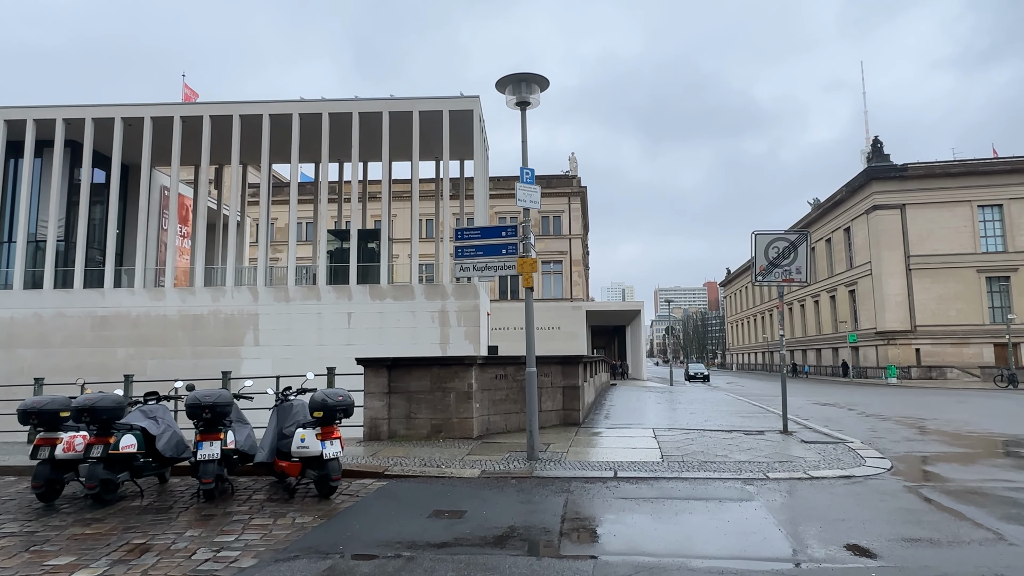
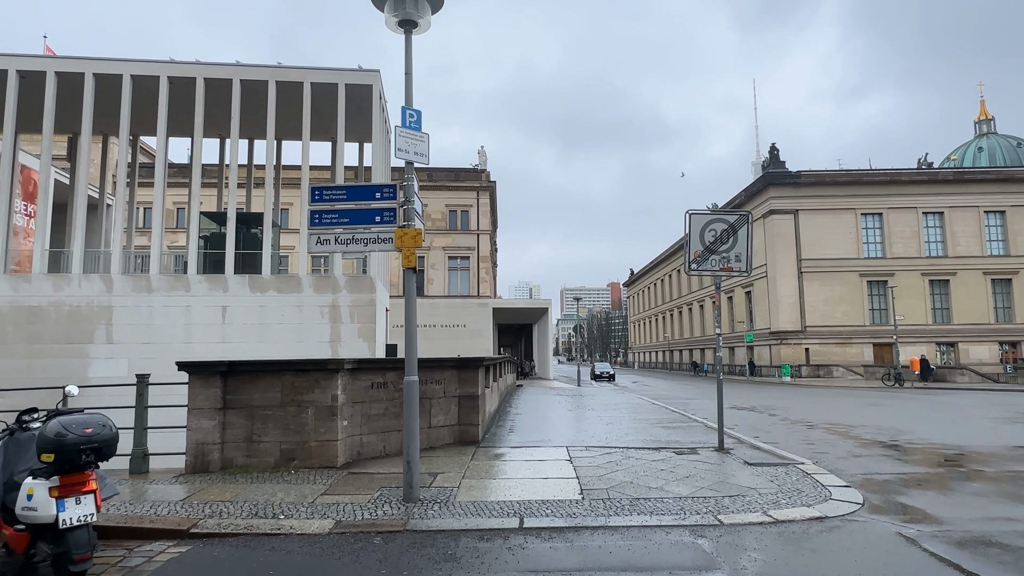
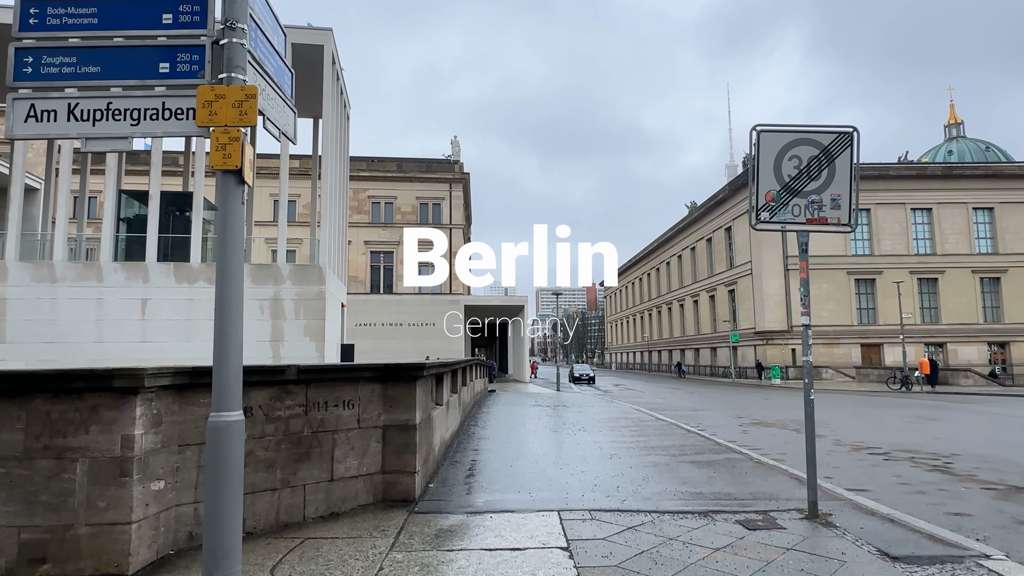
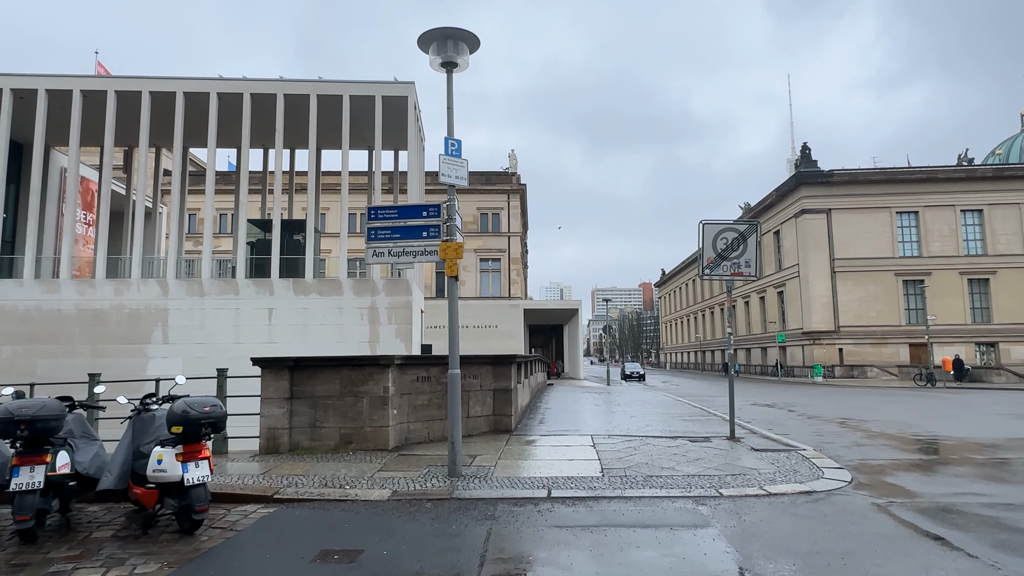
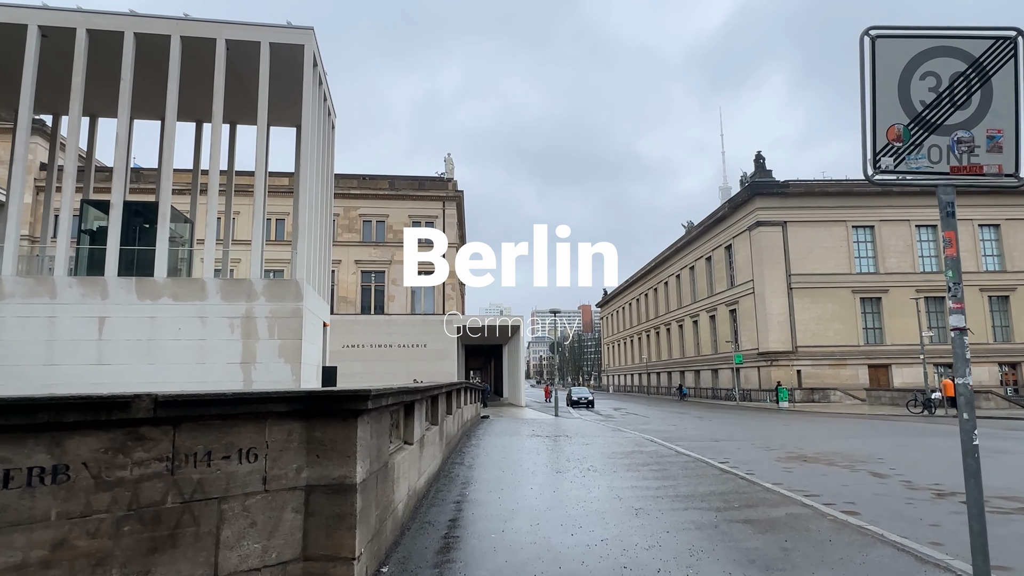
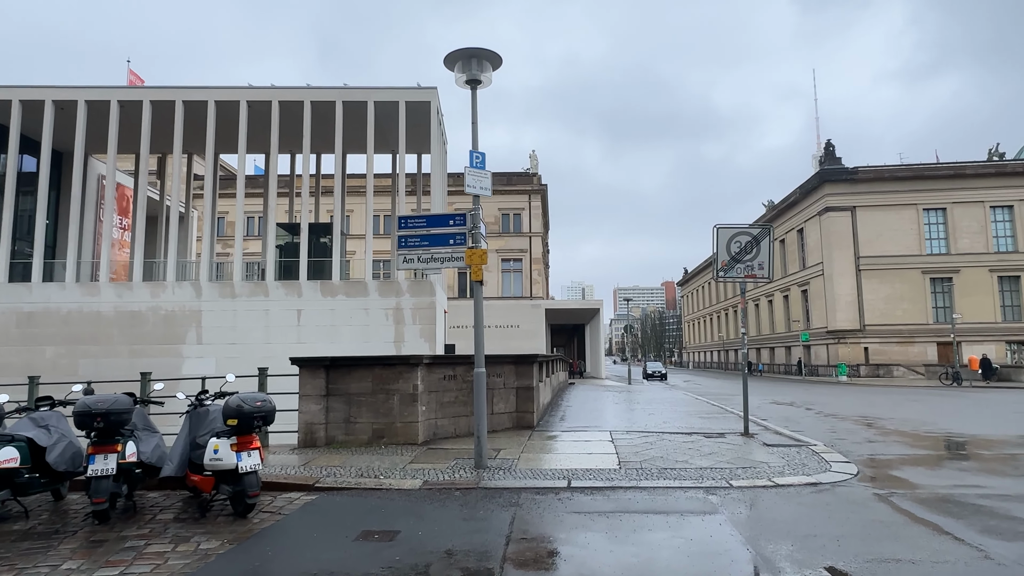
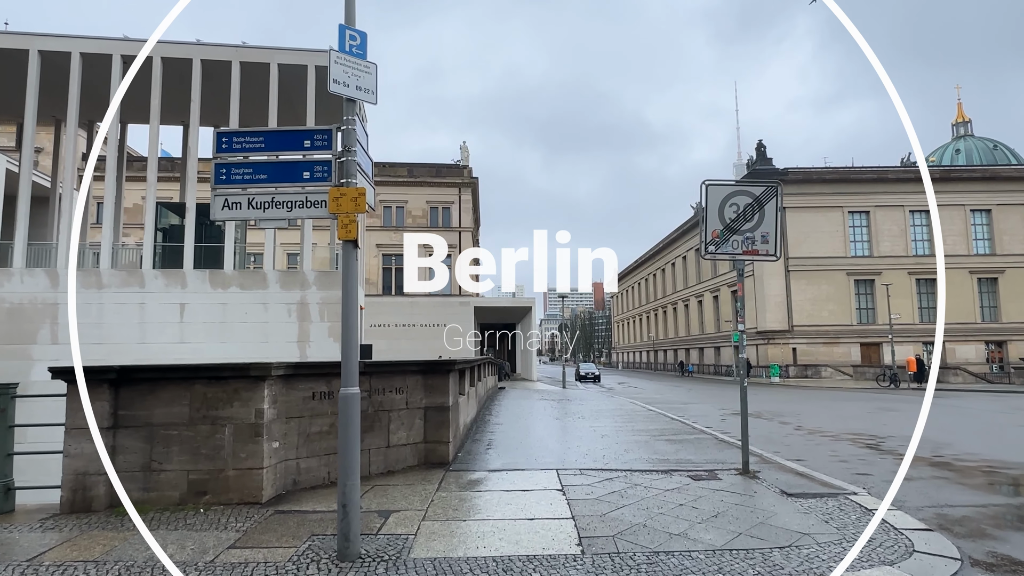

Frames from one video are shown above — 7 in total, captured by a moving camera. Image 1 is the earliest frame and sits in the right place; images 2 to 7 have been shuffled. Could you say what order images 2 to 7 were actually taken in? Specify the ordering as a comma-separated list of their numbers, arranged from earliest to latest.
6, 4, 2, 7, 3, 5
